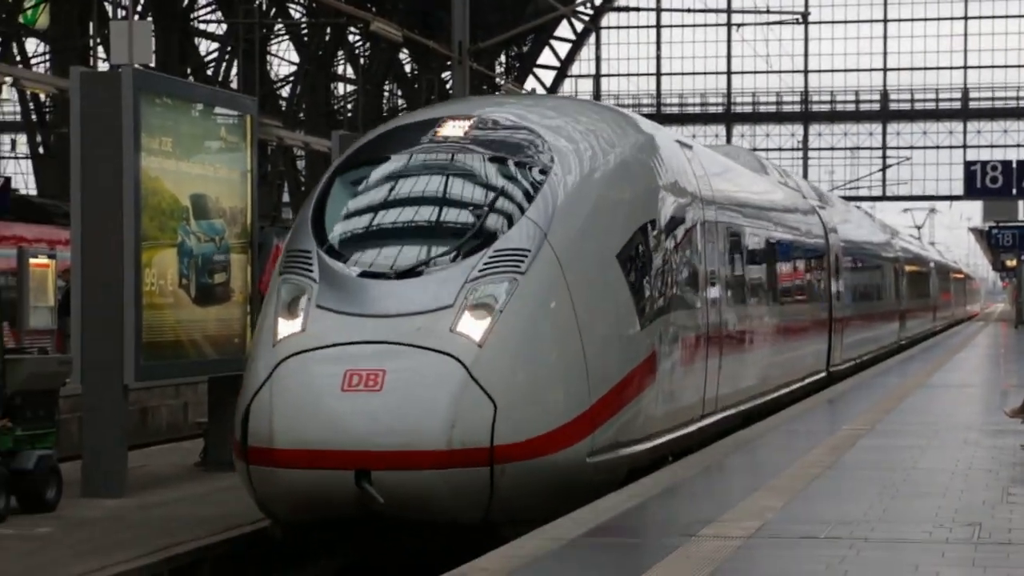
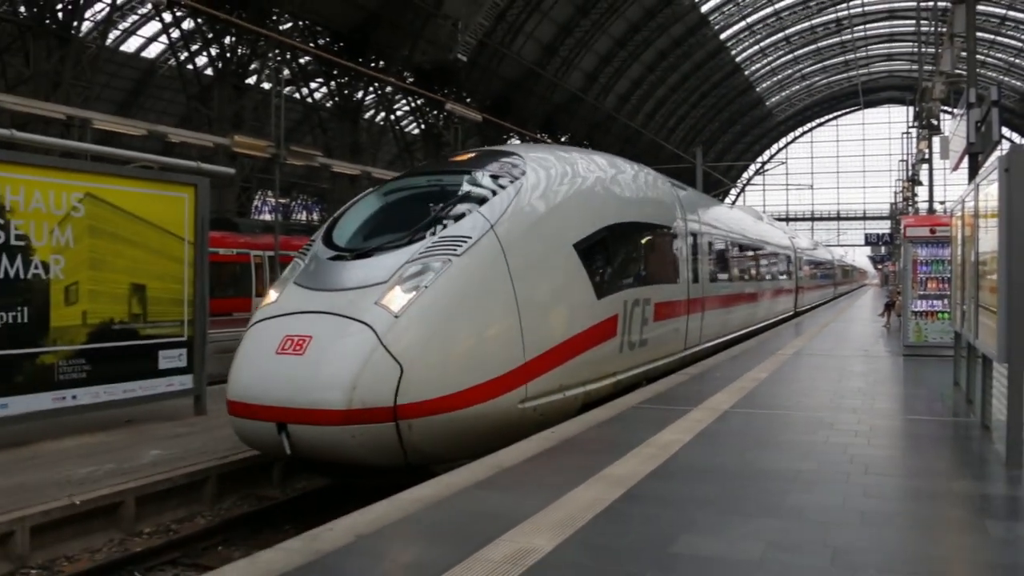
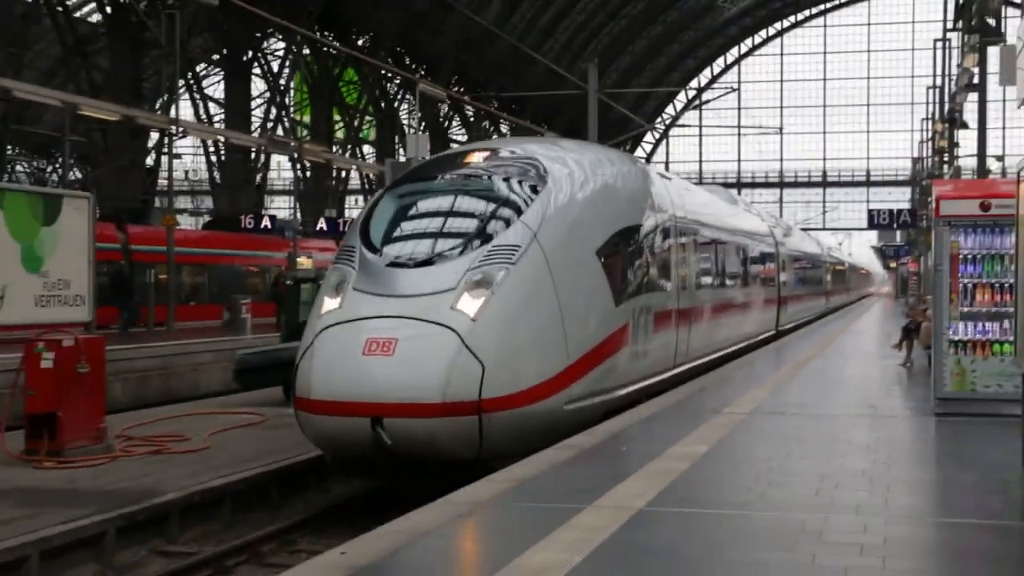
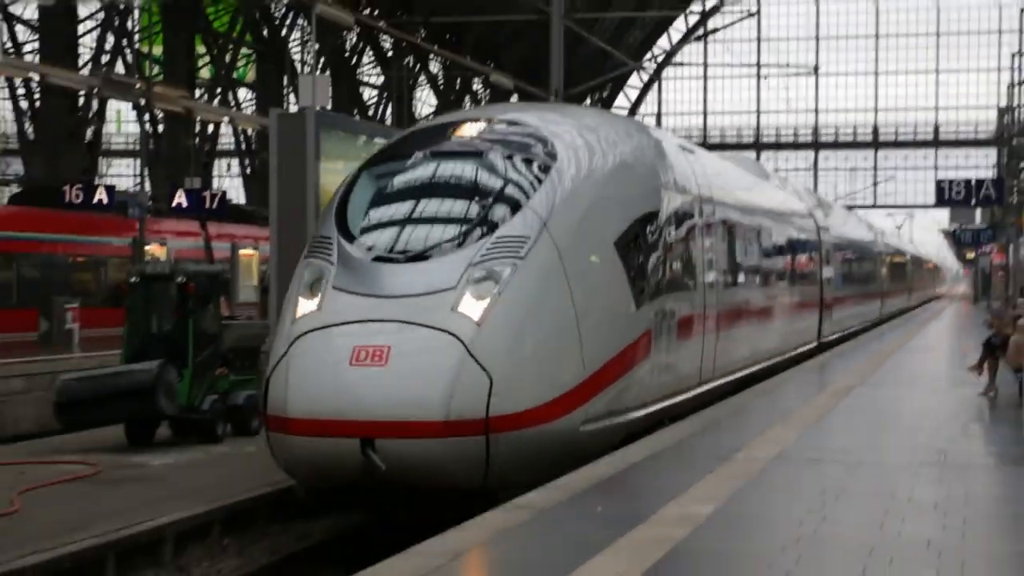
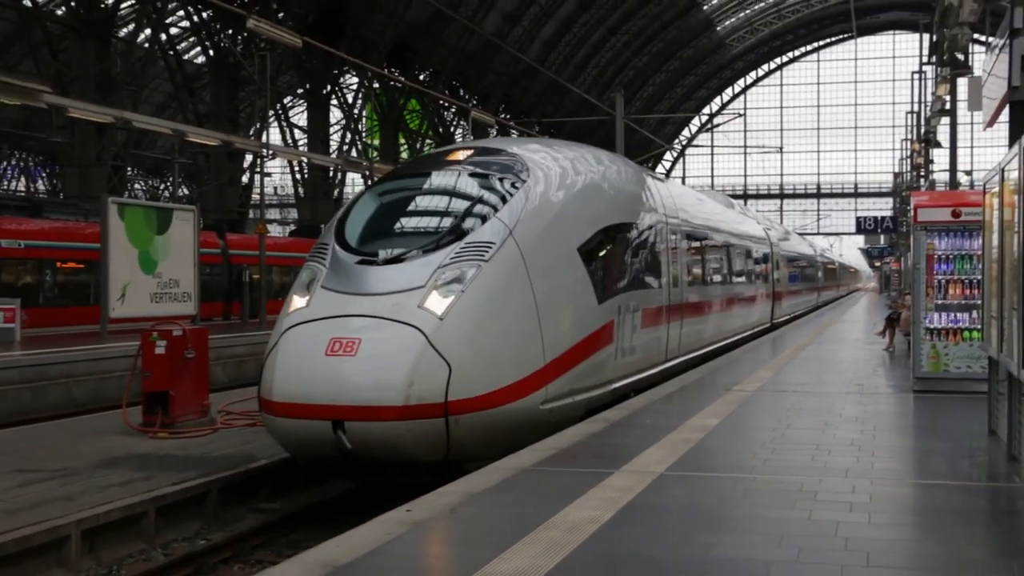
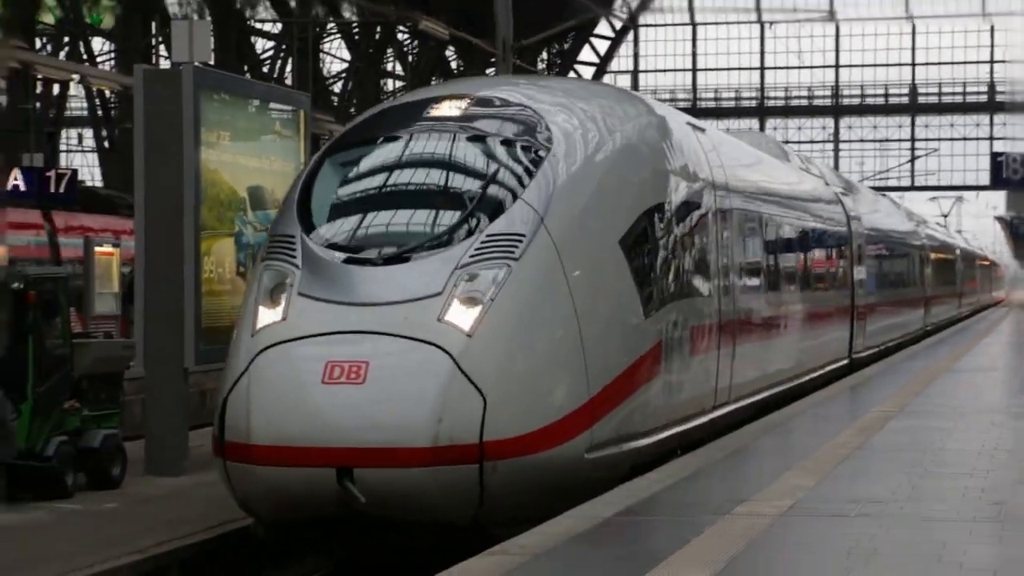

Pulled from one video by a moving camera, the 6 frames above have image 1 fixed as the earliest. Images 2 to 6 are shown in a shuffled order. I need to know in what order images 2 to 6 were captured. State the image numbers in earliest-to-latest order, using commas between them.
6, 4, 3, 5, 2
